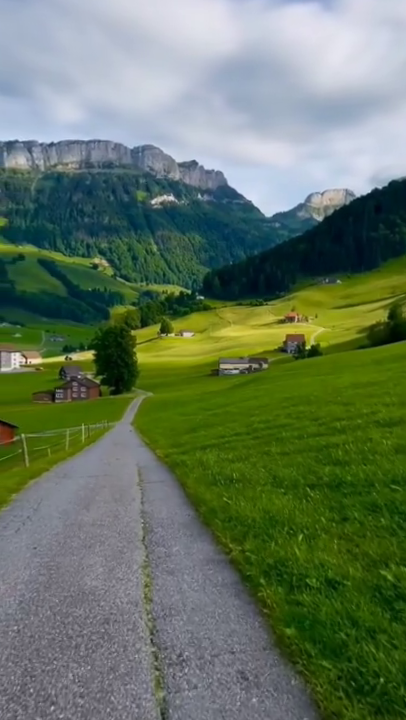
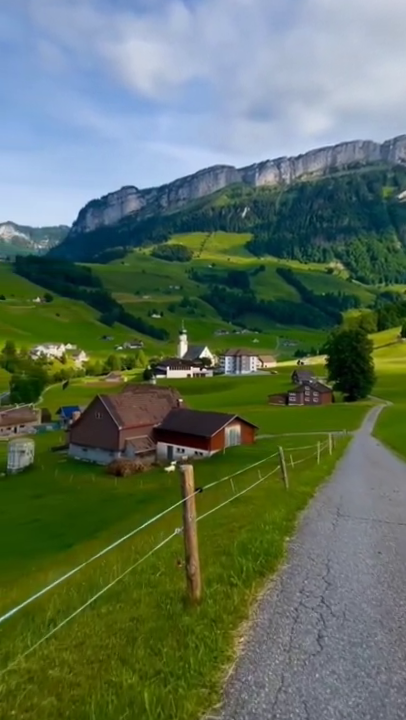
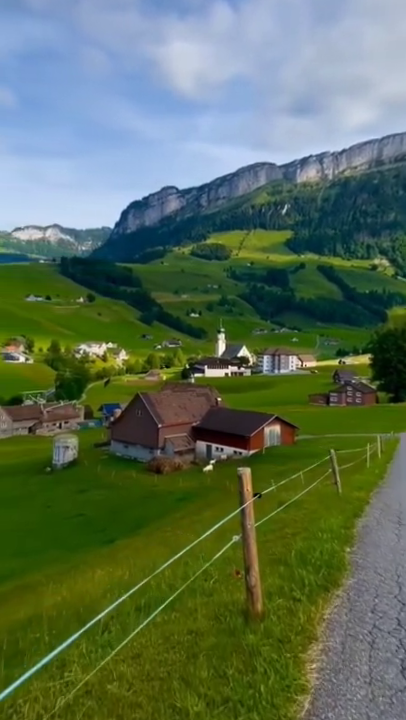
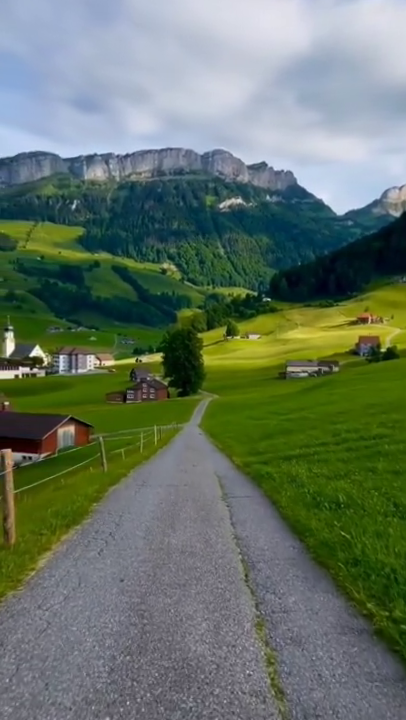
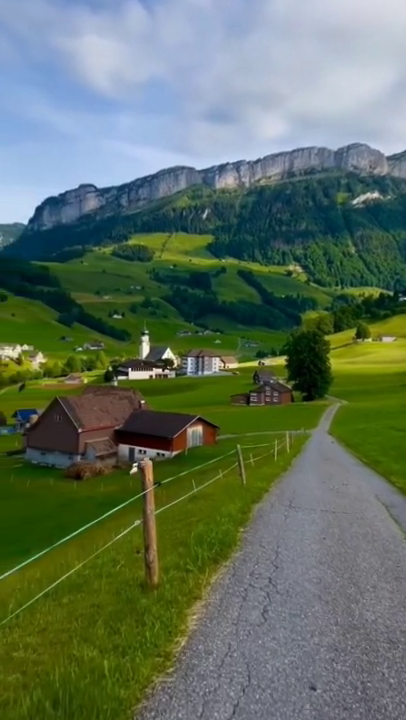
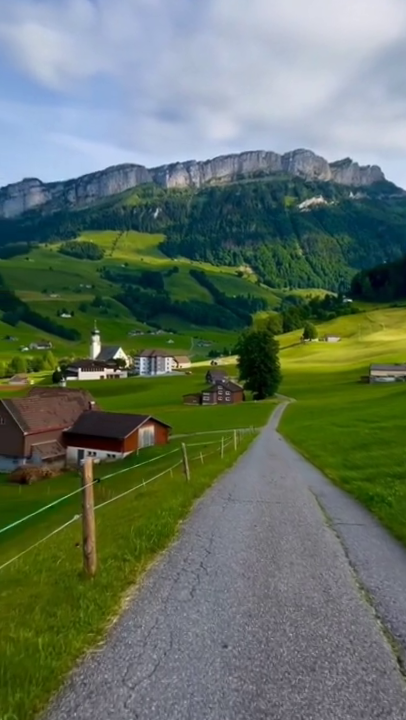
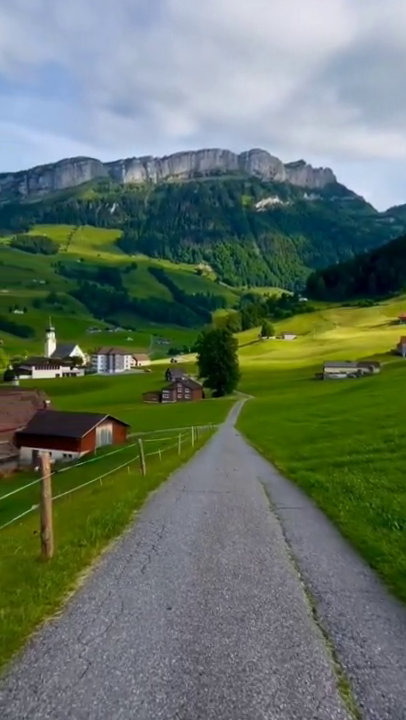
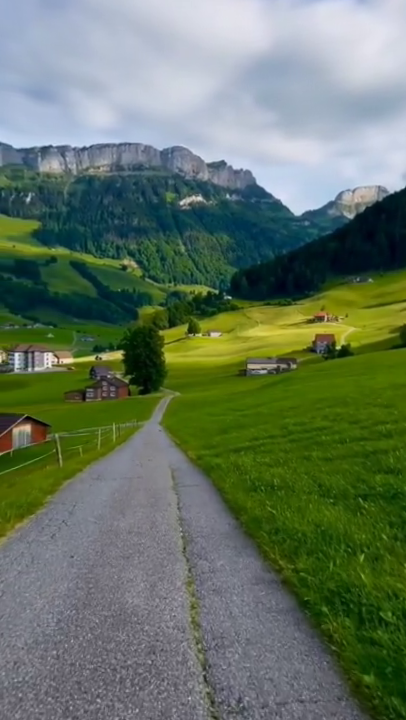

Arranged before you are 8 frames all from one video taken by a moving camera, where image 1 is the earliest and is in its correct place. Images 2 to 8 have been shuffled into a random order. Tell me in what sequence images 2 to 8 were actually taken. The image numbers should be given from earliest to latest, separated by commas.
8, 4, 7, 6, 5, 2, 3
